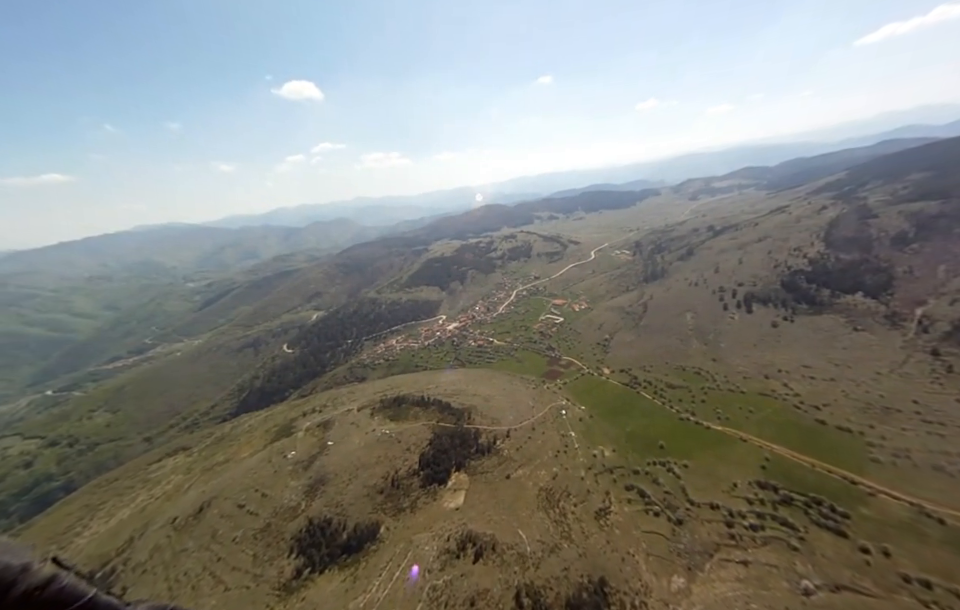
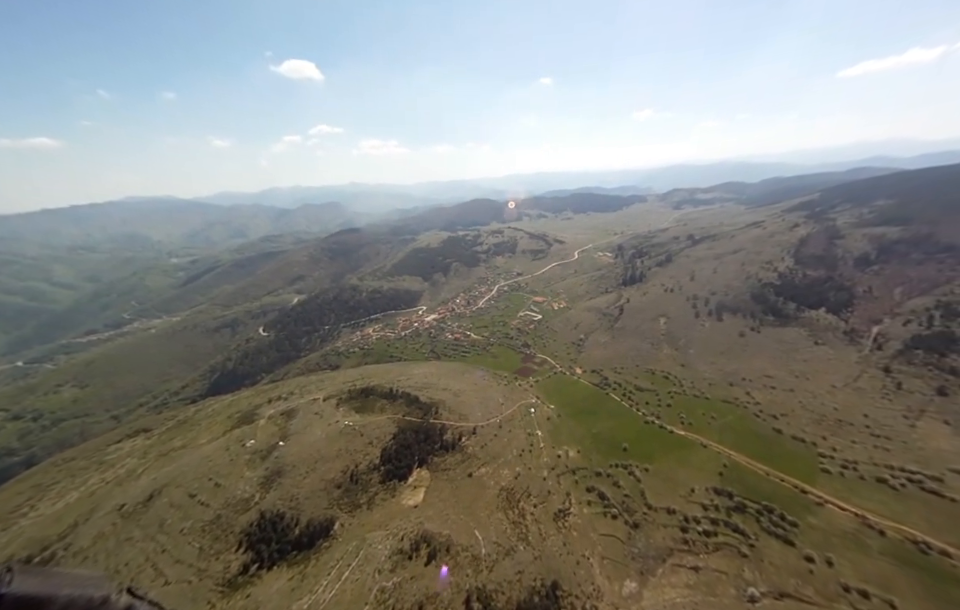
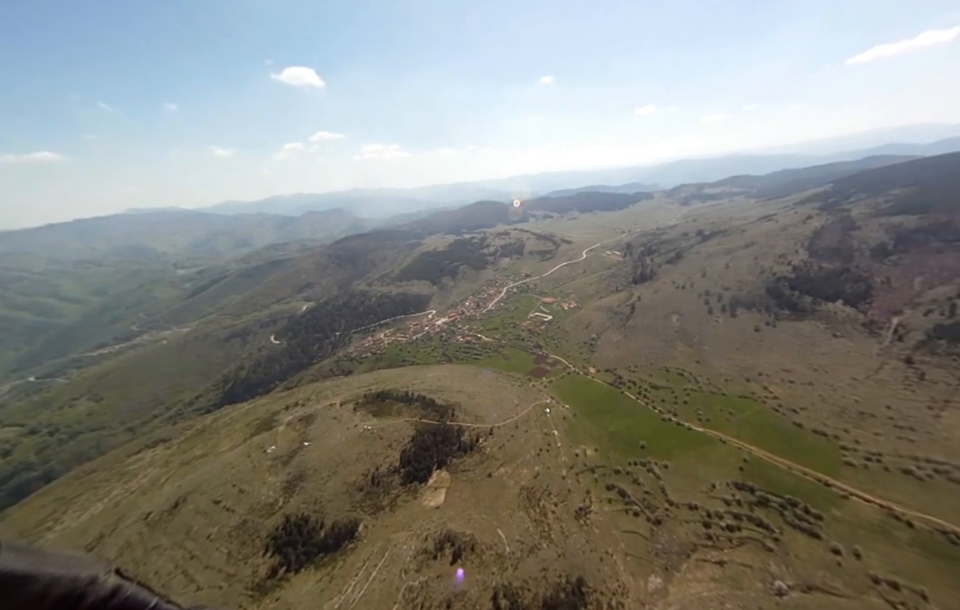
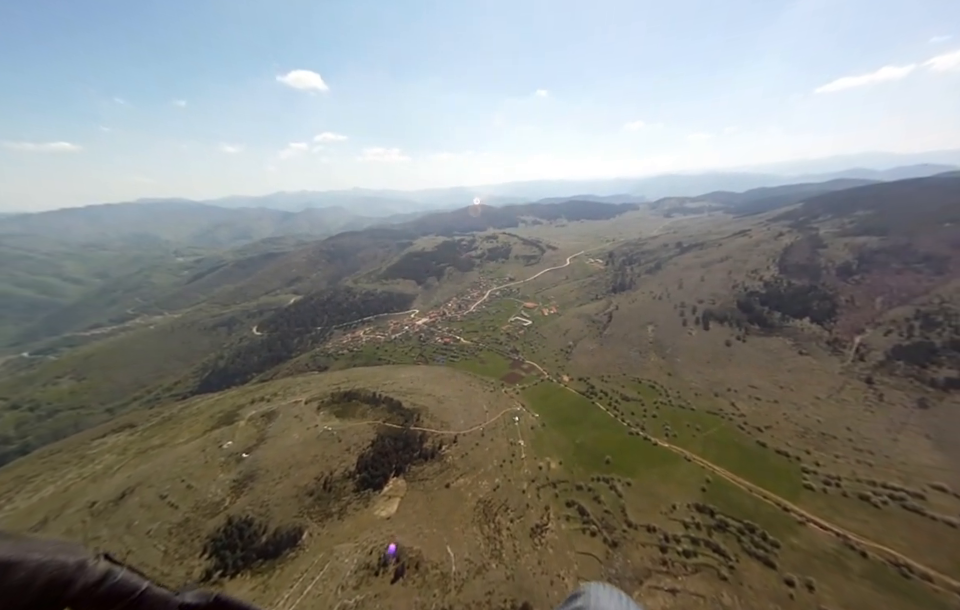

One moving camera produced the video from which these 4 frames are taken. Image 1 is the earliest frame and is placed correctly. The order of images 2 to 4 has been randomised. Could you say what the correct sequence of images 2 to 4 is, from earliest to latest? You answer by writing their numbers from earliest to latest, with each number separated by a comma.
3, 2, 4
